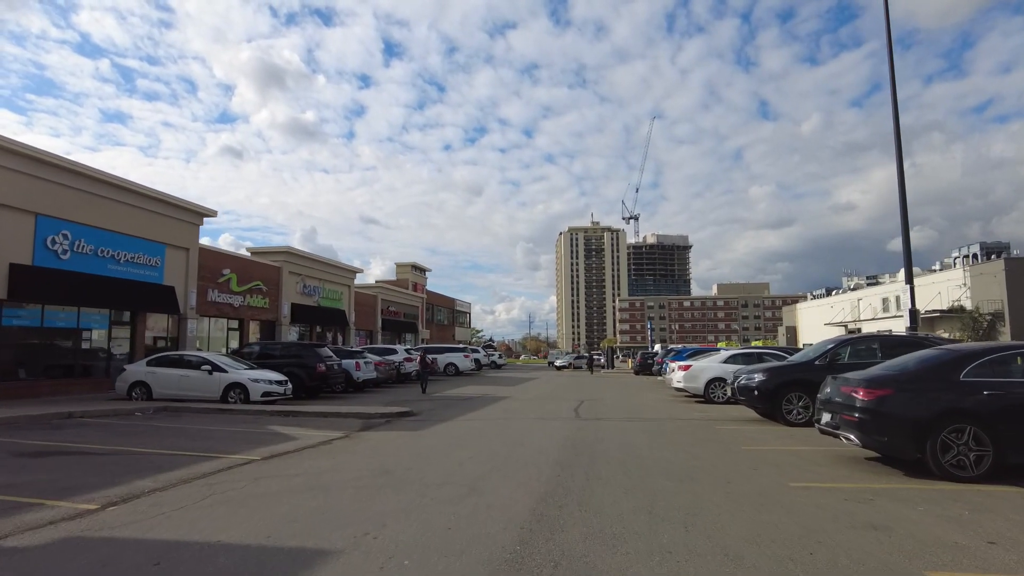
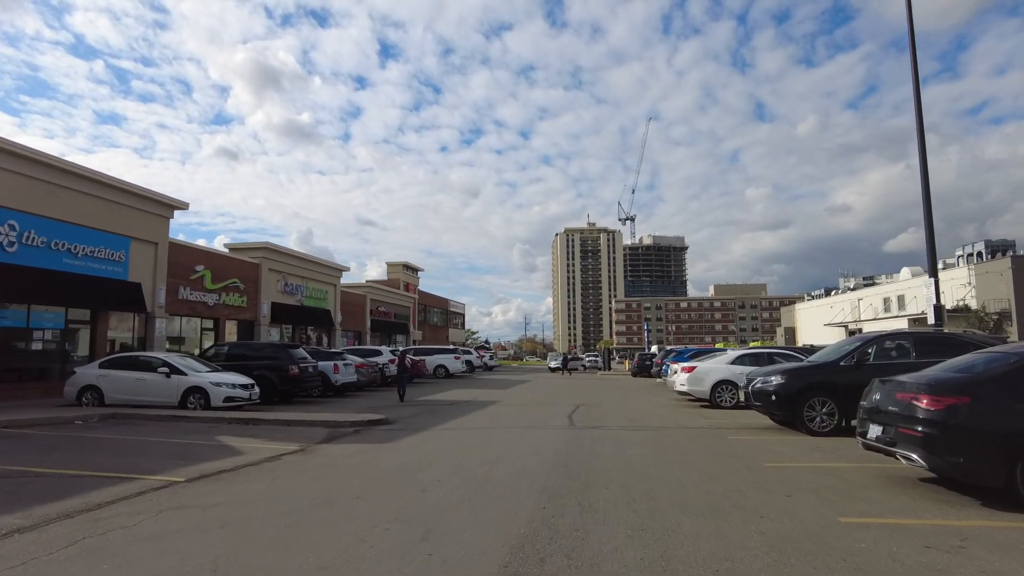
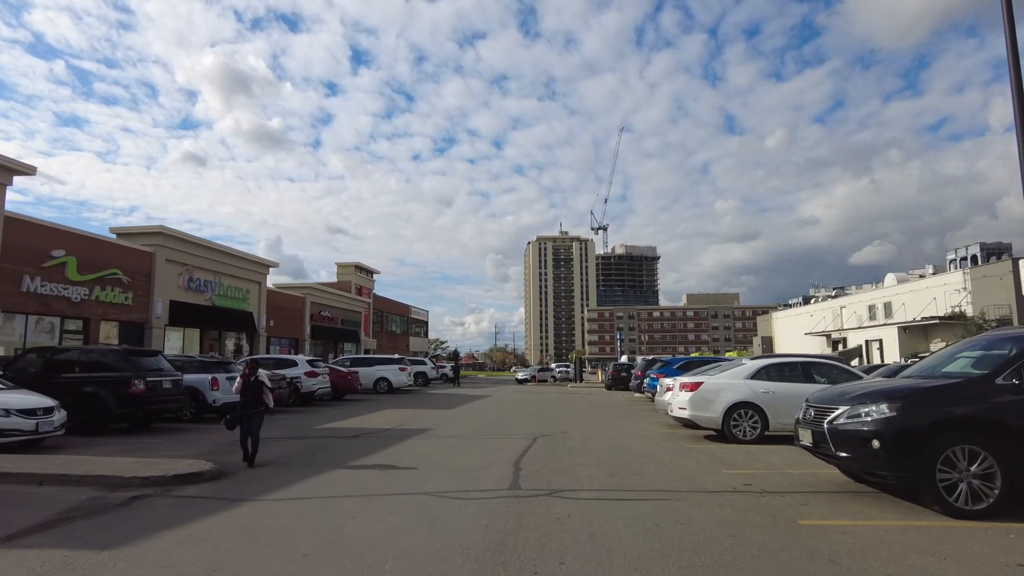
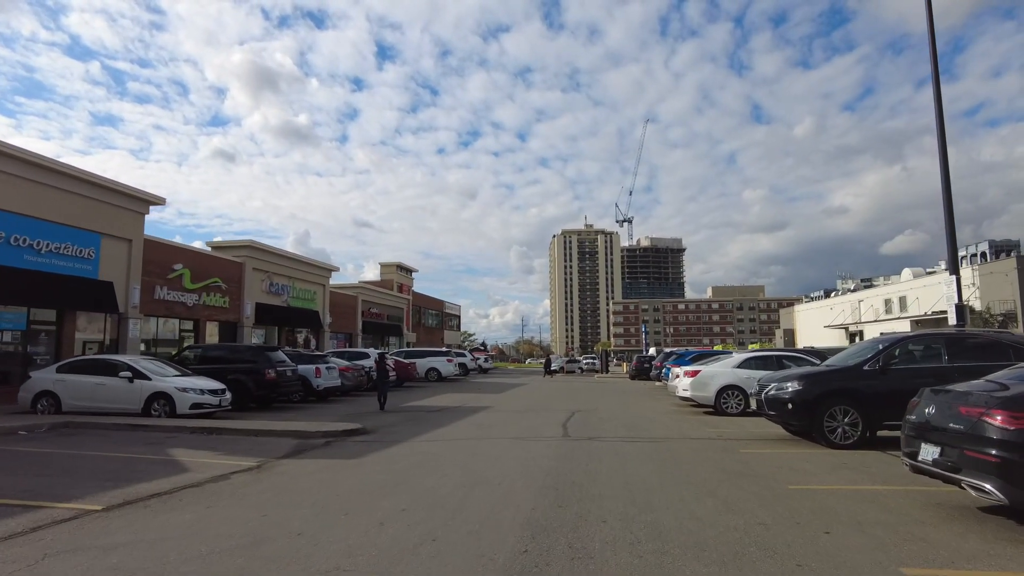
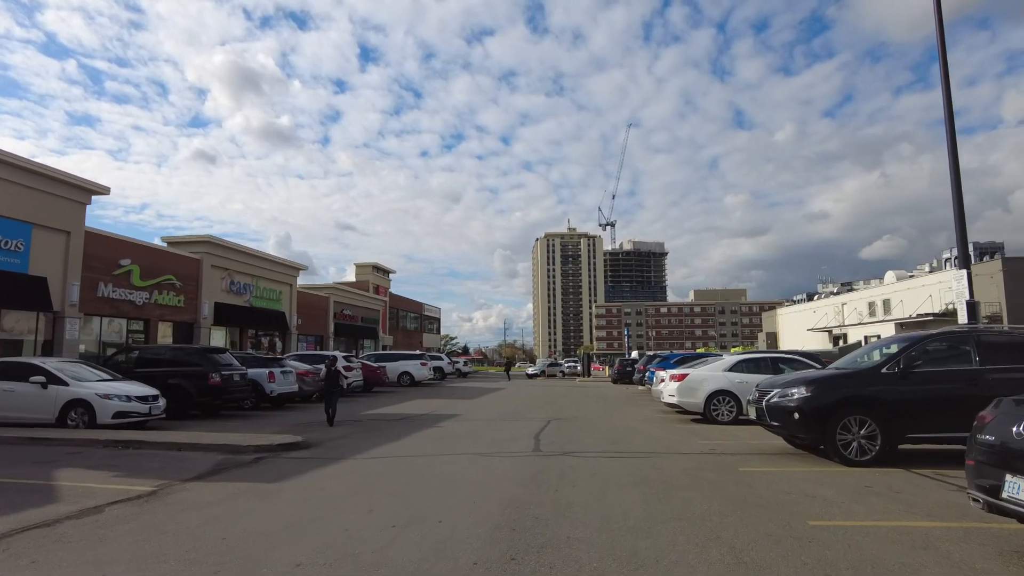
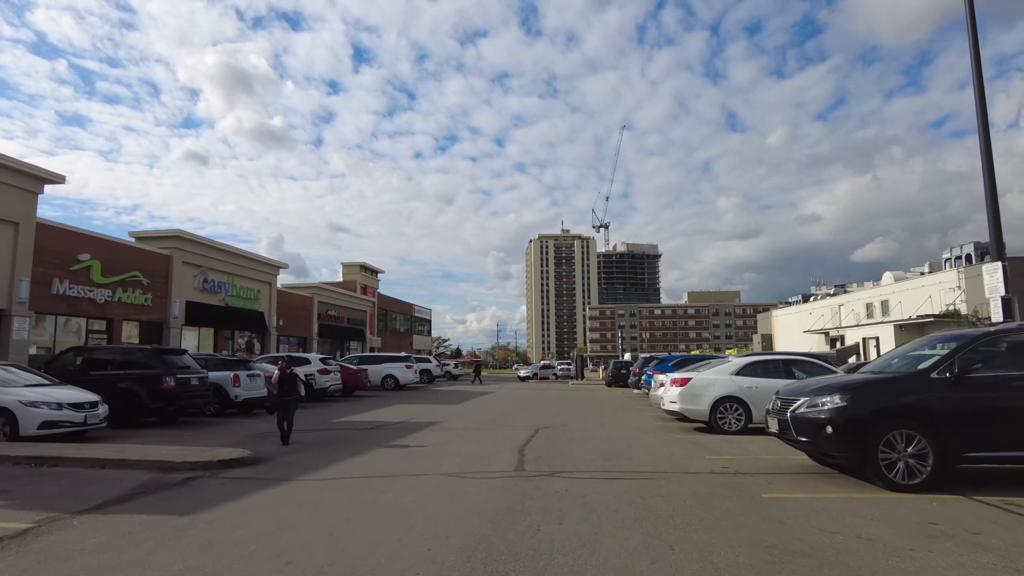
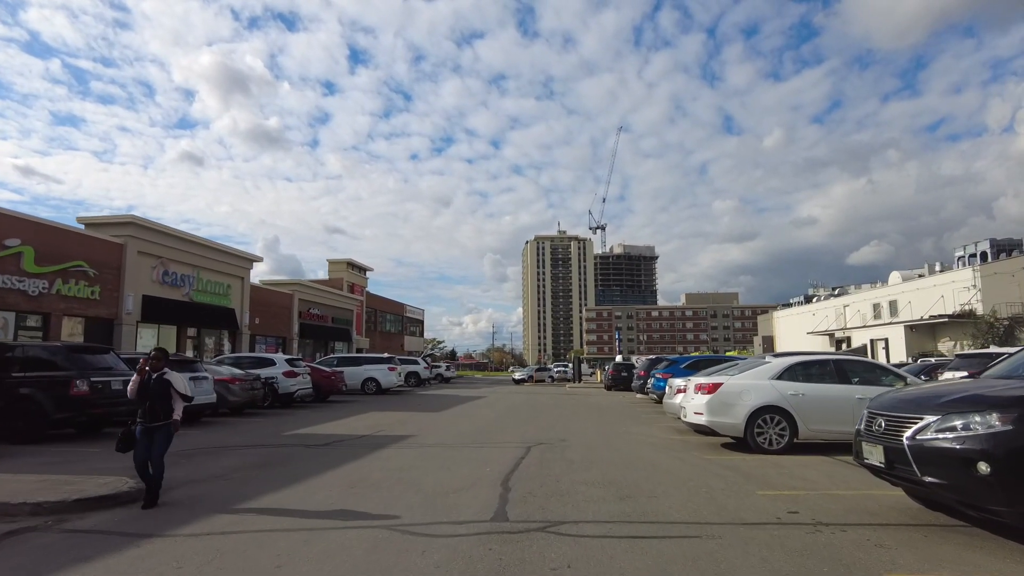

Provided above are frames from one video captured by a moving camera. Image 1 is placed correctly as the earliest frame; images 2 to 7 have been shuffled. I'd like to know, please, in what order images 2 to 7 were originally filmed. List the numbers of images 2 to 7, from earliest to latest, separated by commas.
2, 4, 5, 6, 3, 7
